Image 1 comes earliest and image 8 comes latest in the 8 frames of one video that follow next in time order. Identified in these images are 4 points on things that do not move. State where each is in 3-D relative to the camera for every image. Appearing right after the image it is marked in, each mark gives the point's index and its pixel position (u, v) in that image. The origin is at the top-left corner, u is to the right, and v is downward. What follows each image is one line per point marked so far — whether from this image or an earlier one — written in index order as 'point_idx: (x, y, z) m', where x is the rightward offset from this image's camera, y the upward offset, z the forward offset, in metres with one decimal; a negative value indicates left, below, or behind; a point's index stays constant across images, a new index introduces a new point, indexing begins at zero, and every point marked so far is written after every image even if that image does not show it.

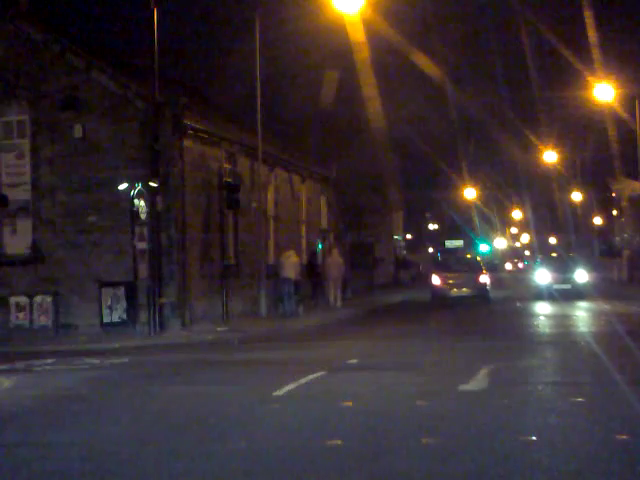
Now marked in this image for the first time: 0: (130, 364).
0: (-3.8, -2.5, +19.1) m
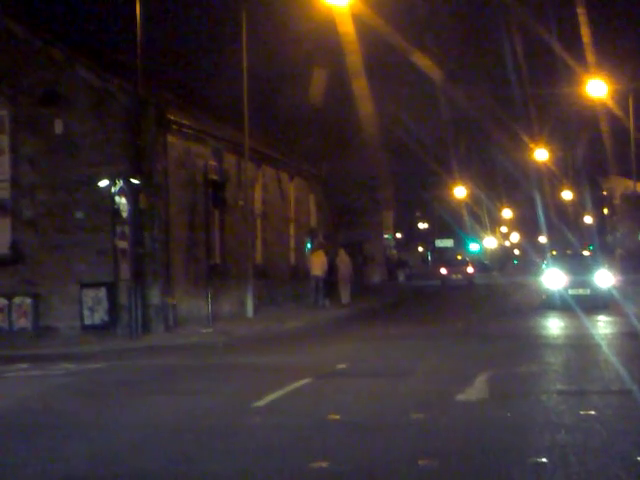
0: (-4.0, -2.5, +18.3) m
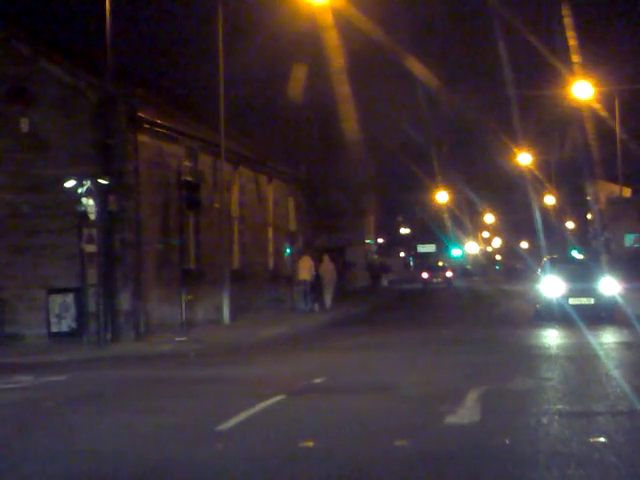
0: (-4.5, -2.5, +17.1) m
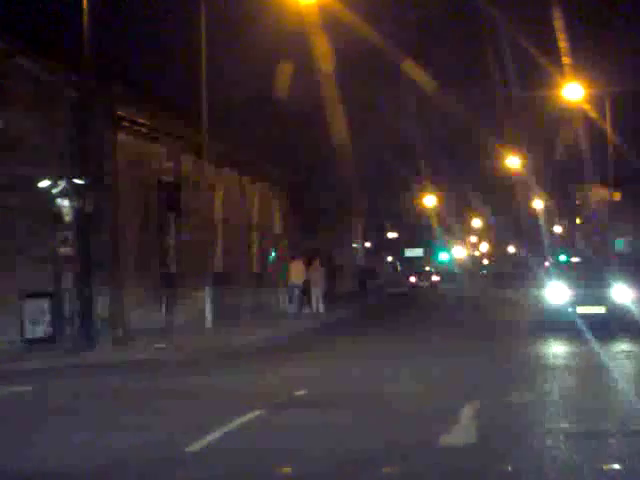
0: (-4.7, -2.6, +16.2) m
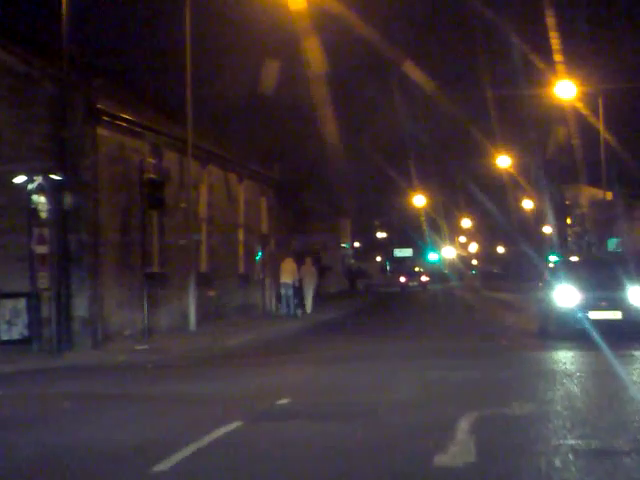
0: (-5.0, -2.5, +15.4) m
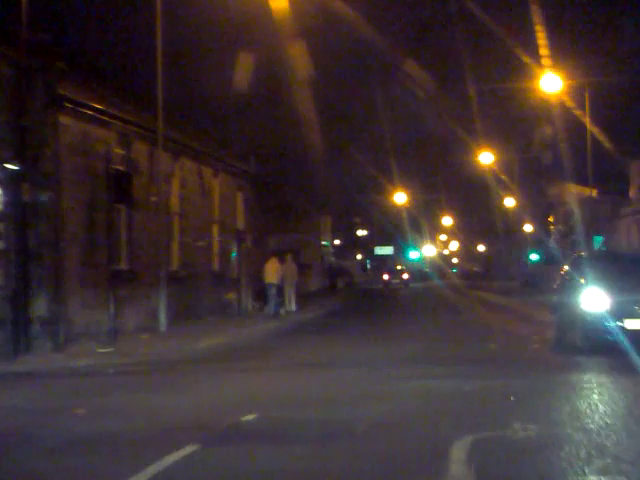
0: (-5.3, -2.4, +13.9) m
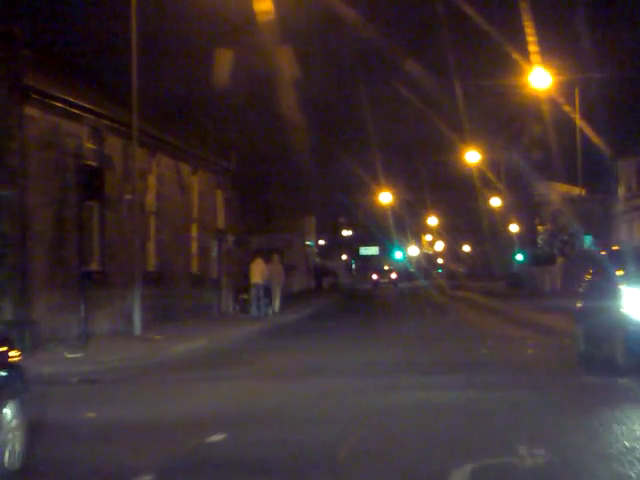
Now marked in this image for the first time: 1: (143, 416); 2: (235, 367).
0: (-5.6, -2.4, +12.7) m
1: (-2.3, -2.2, +11.9) m
2: (-1.6, -2.3, +17.7) m
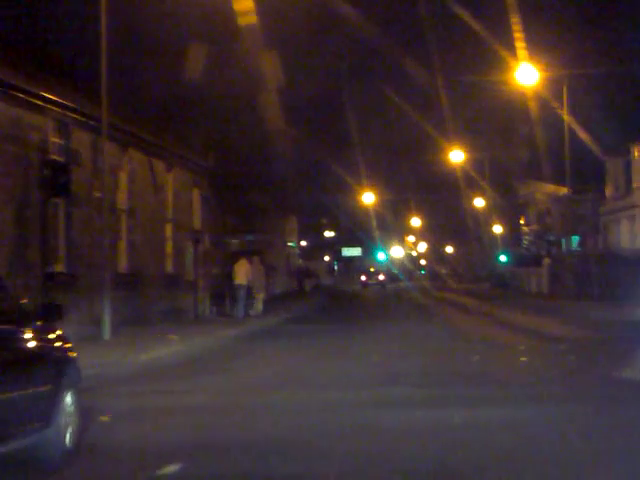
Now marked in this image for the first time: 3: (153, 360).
0: (-5.9, -2.4, +11.4) m
1: (-2.5, -2.2, +10.7) m
2: (-1.9, -2.3, +16.4) m
3: (-3.4, -2.5, +19.7) m
